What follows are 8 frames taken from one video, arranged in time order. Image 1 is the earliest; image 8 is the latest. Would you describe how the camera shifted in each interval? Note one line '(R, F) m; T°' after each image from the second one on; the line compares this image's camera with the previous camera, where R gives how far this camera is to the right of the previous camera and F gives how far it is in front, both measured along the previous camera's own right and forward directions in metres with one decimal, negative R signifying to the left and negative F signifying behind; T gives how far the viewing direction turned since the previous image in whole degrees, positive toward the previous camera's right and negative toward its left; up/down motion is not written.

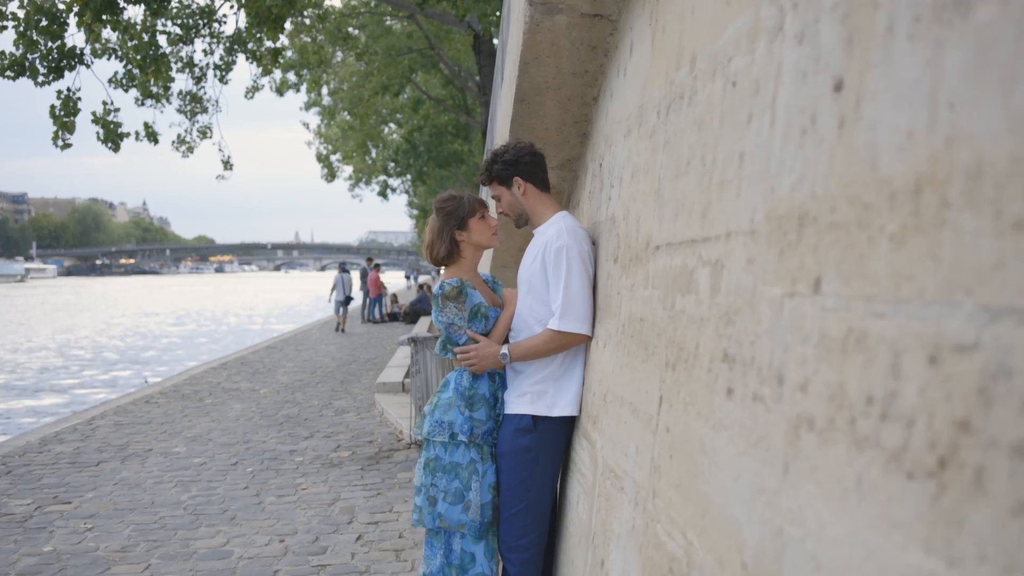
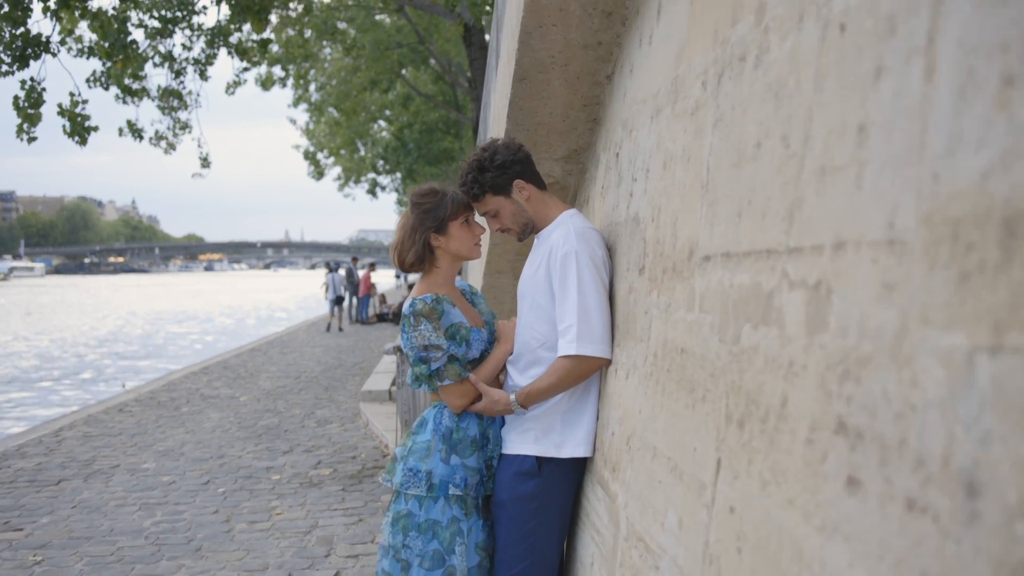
(0.0, +0.7) m; 0°
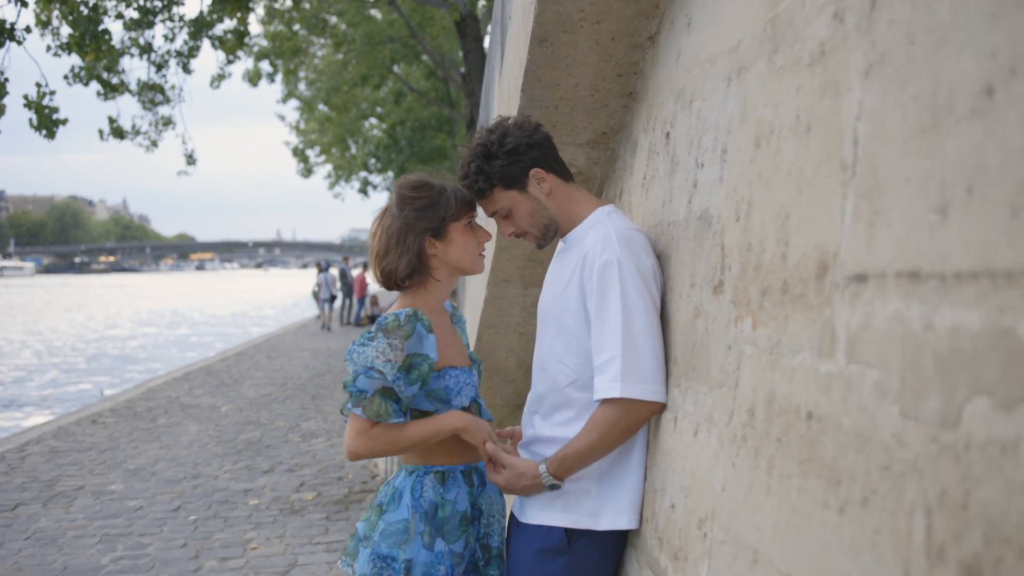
(-0.1, +0.8) m; 0°
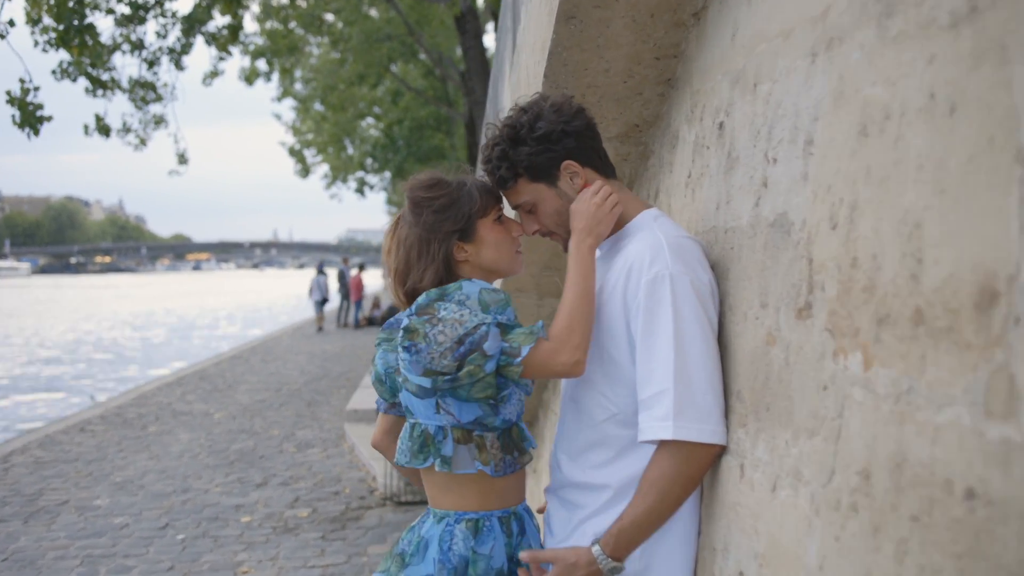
(-0.1, +0.4) m; 0°
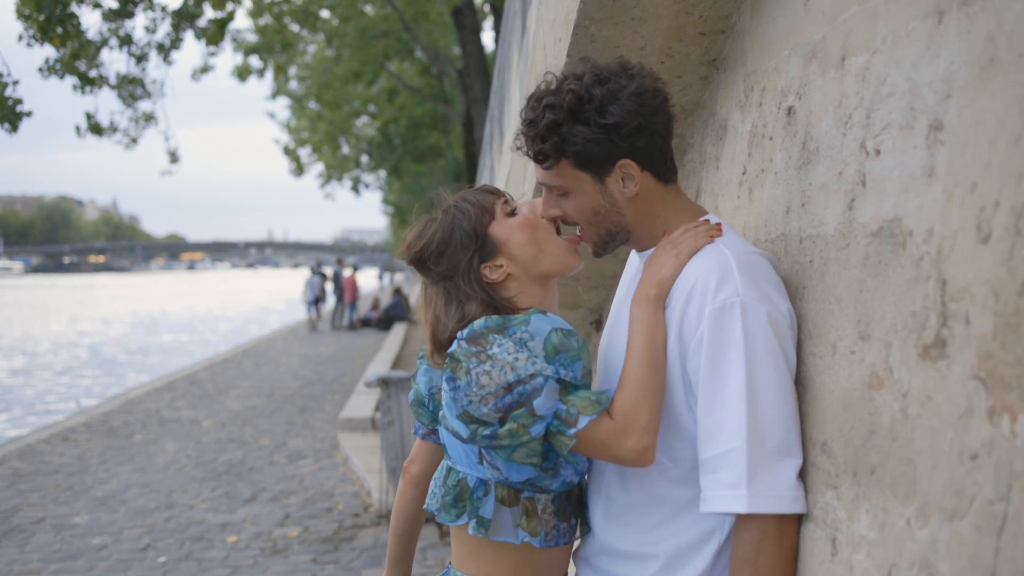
(0.0, +0.4) m; 0°
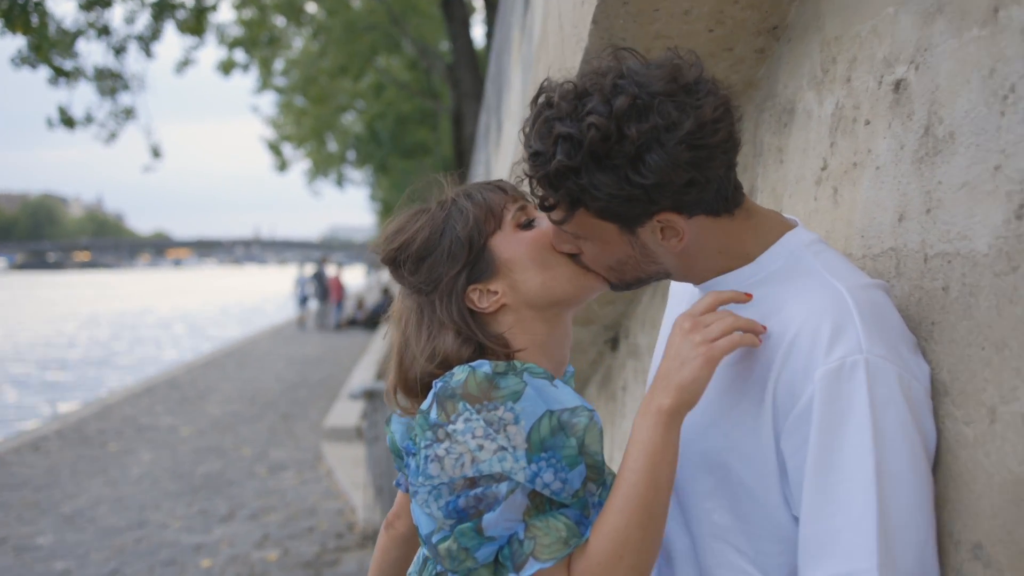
(0.0, +0.5) m; +1°
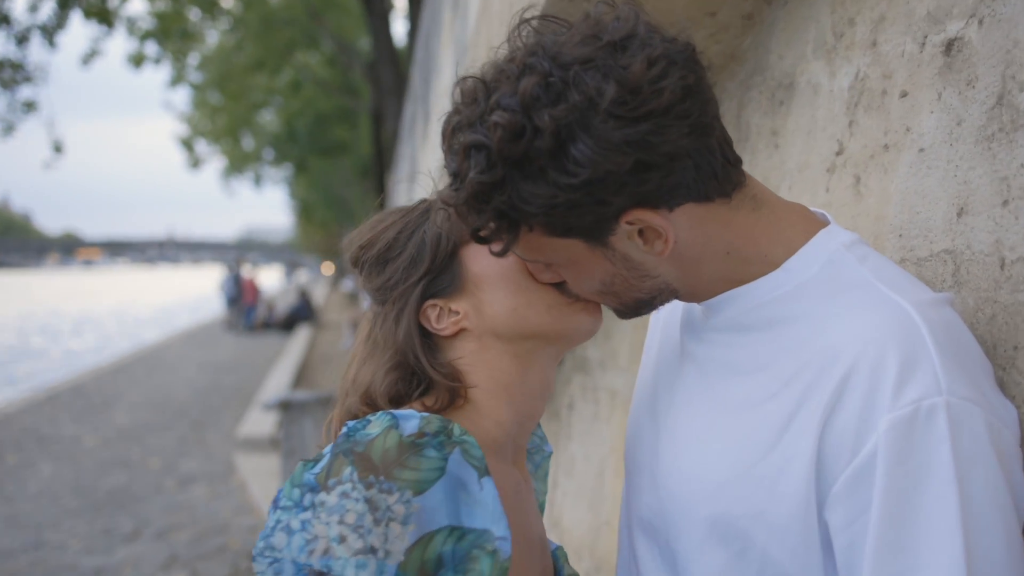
(0.0, +0.3) m; +4°
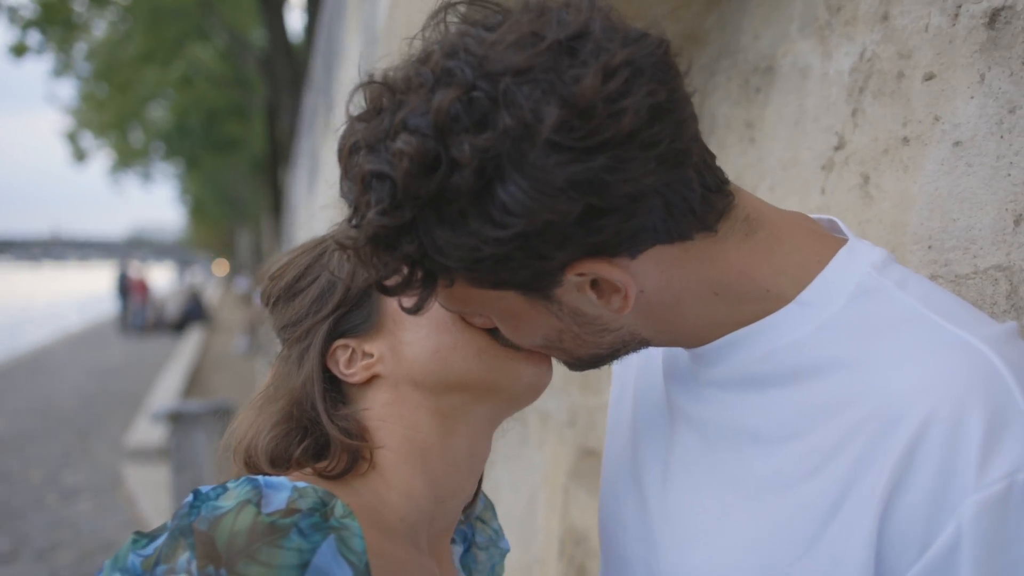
(0.0, +0.3) m; +5°
